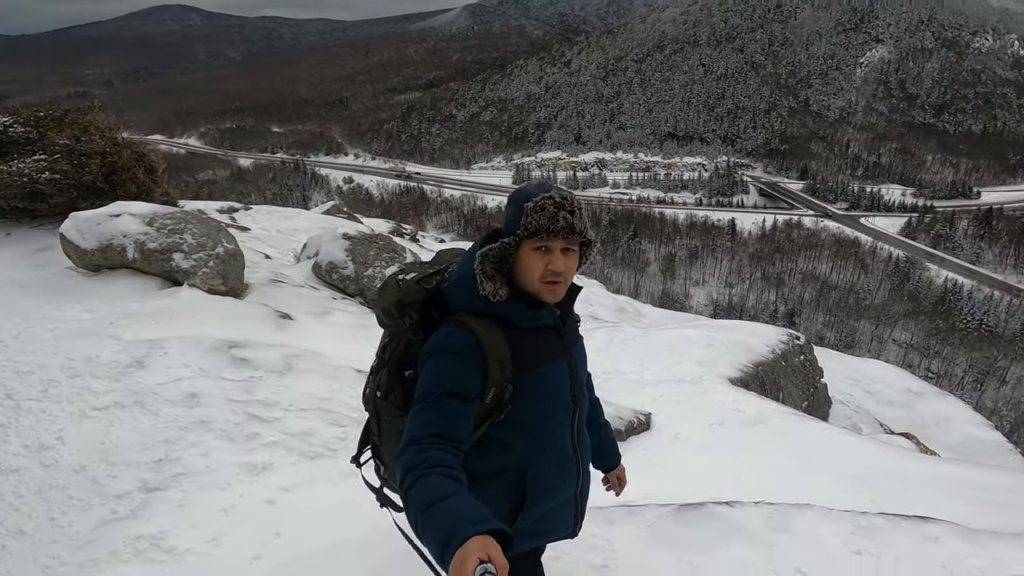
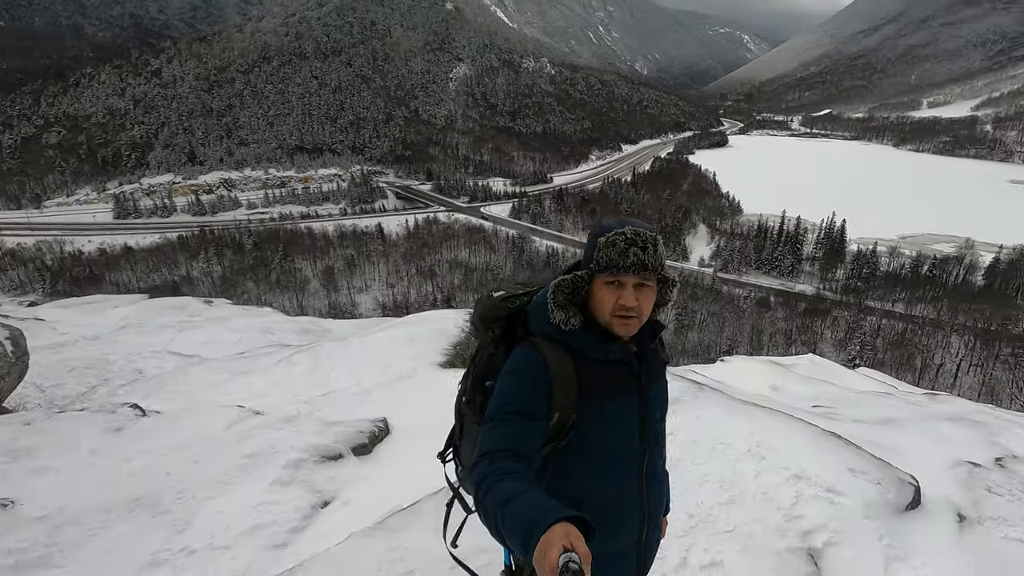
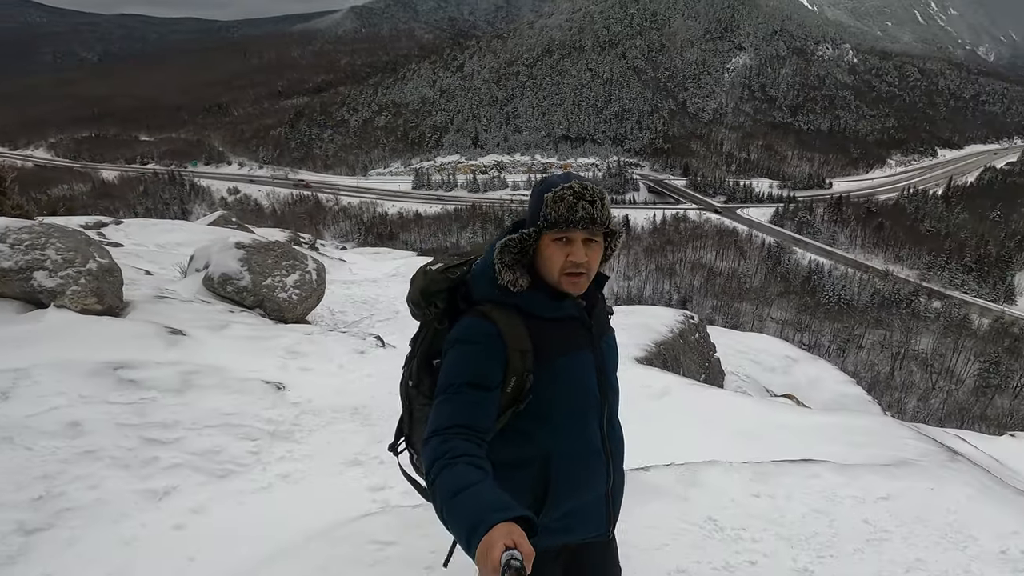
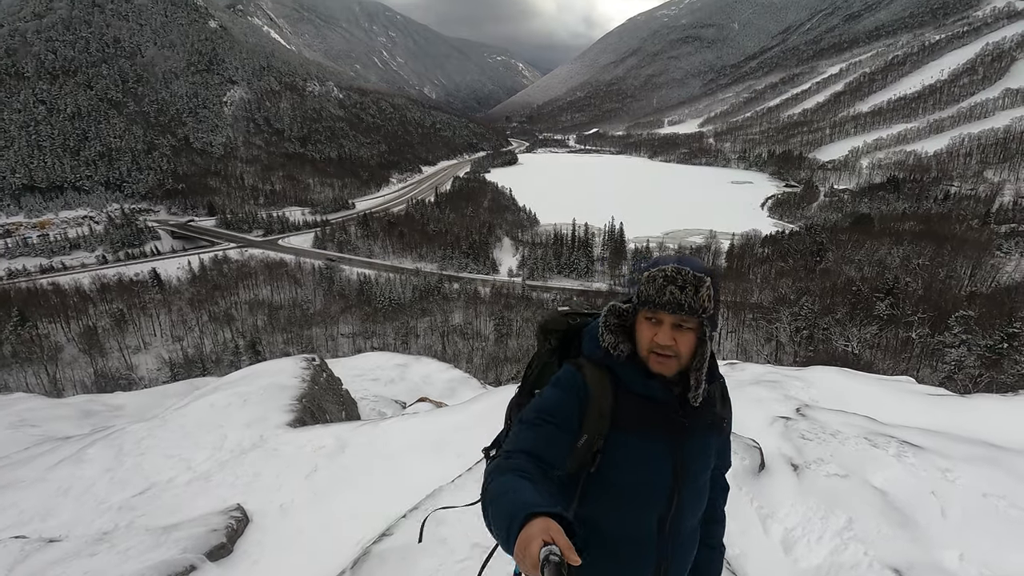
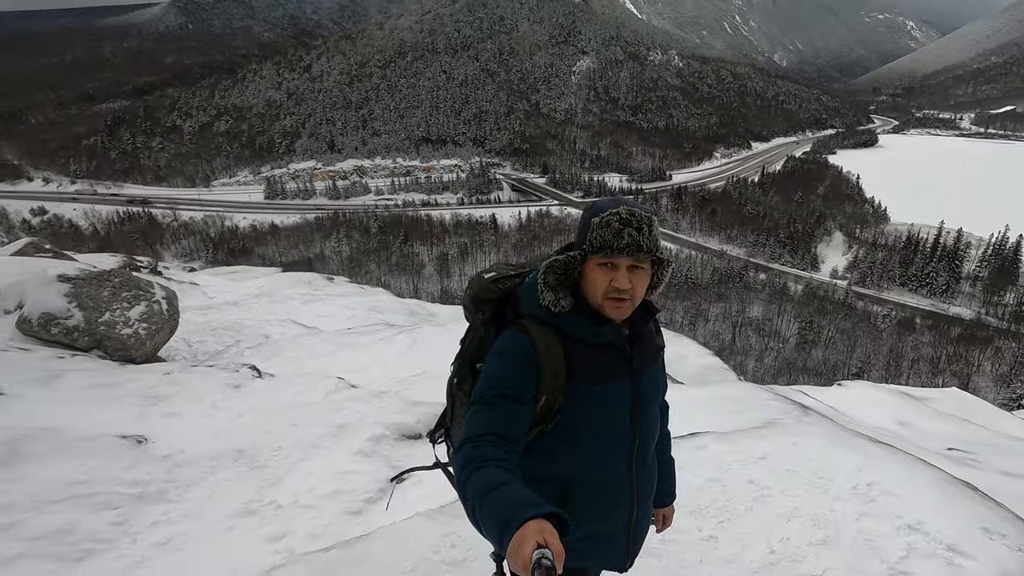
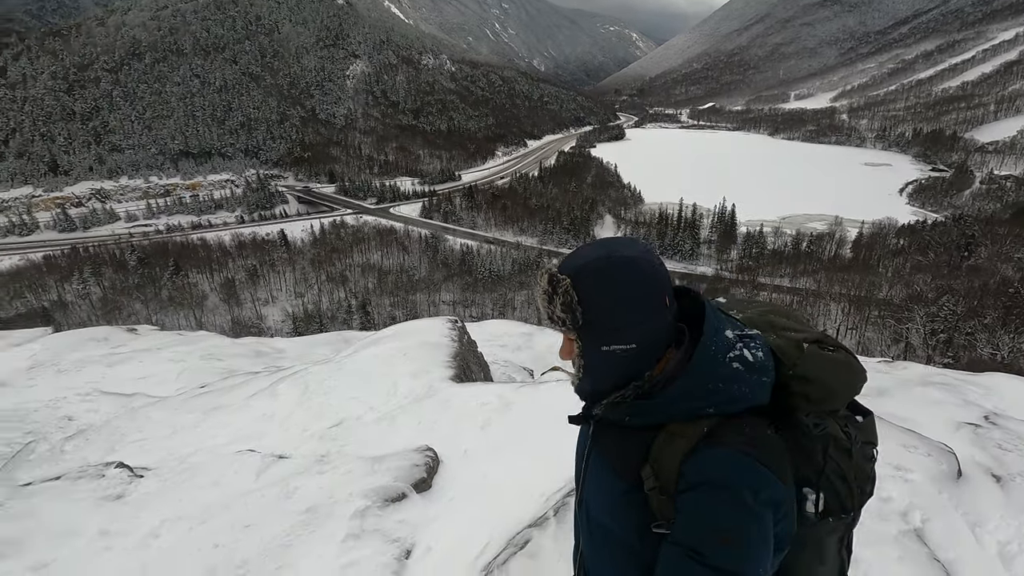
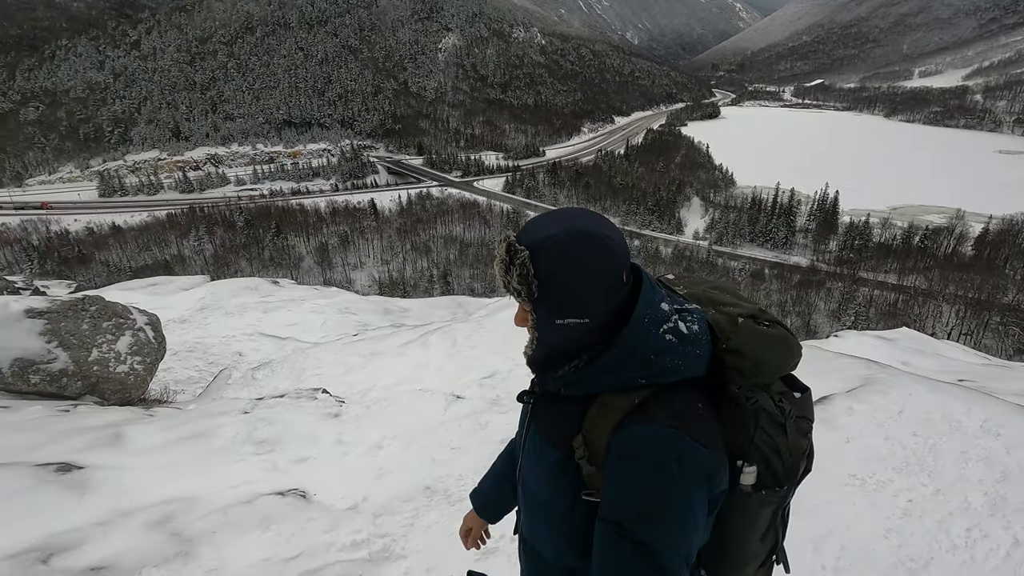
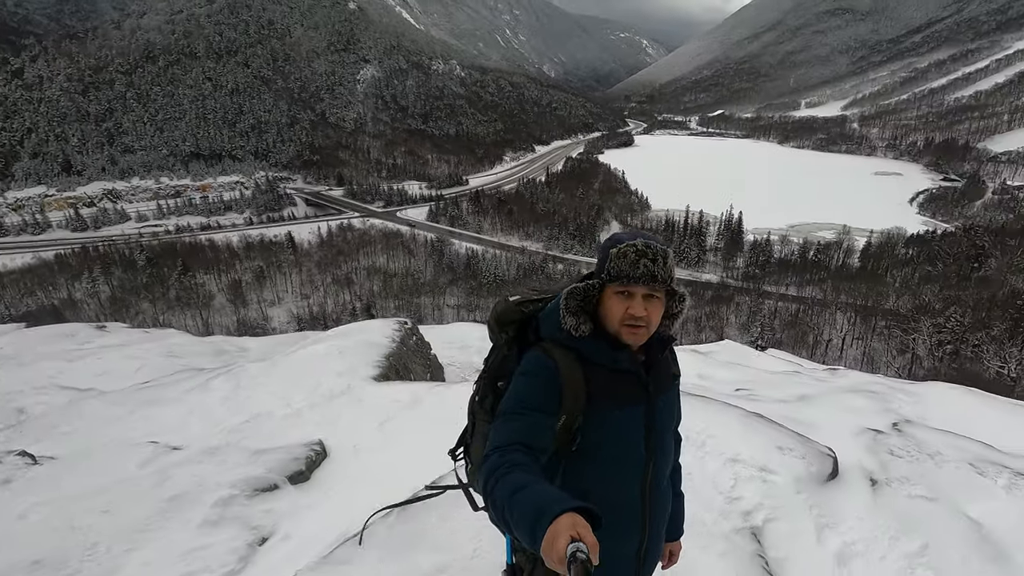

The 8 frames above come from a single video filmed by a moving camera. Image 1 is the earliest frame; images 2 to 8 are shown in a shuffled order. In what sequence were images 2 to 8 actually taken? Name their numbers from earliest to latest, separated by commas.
3, 5, 2, 8, 4, 6, 7
